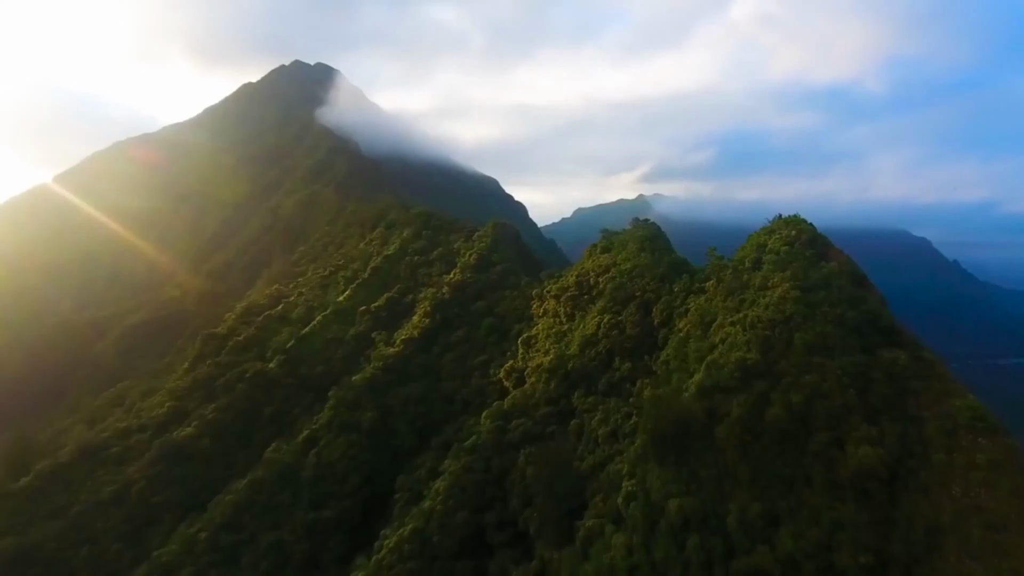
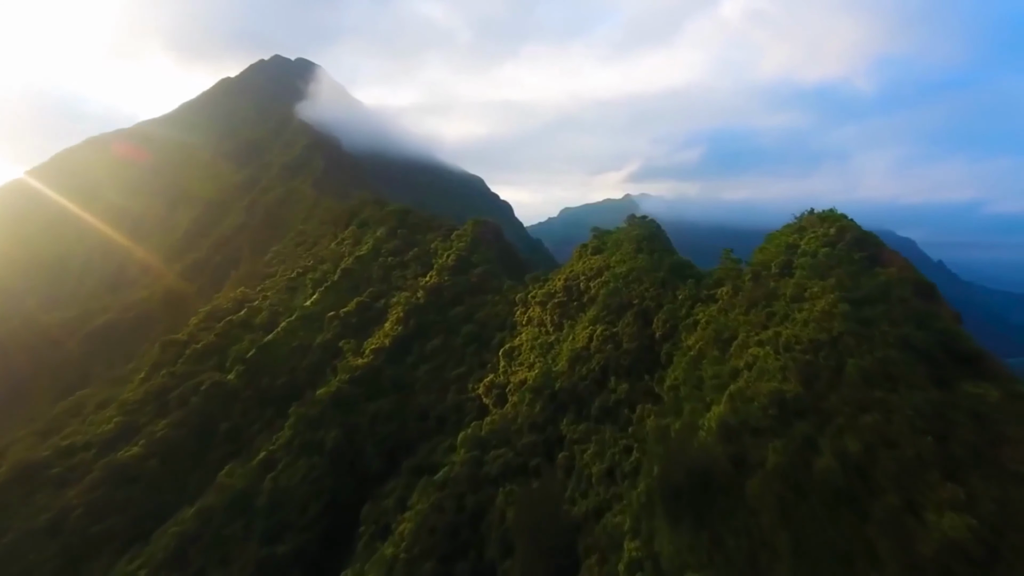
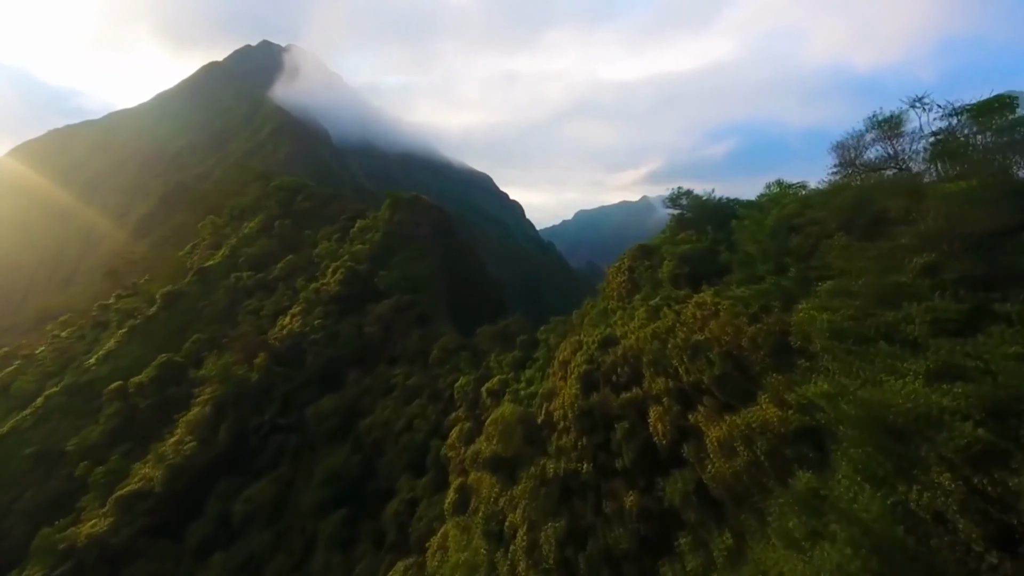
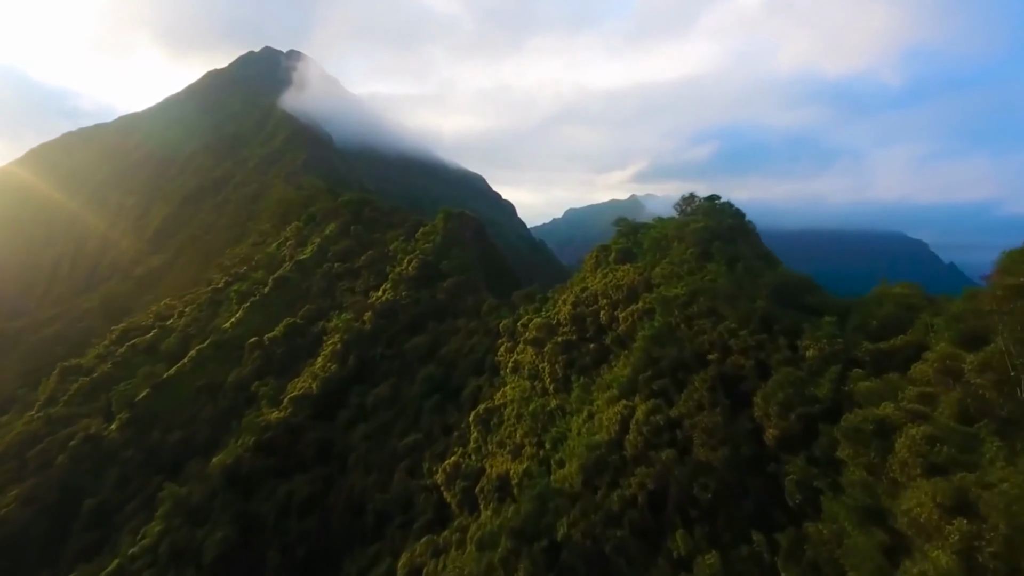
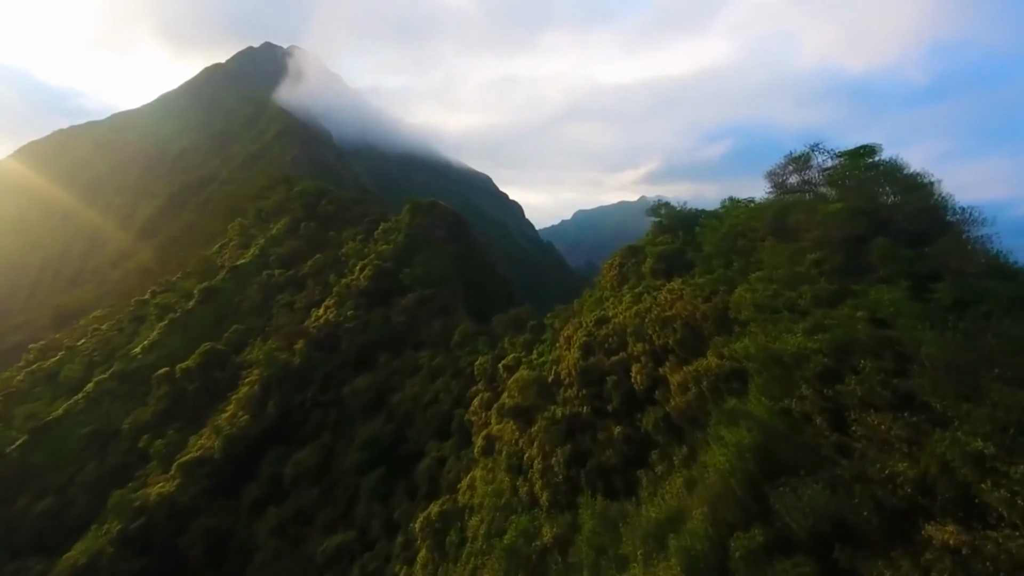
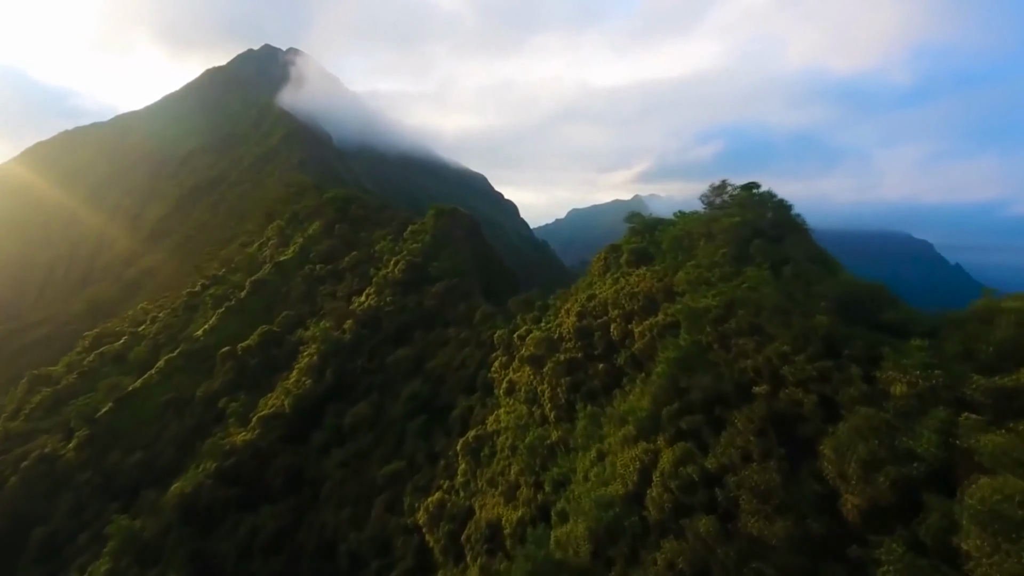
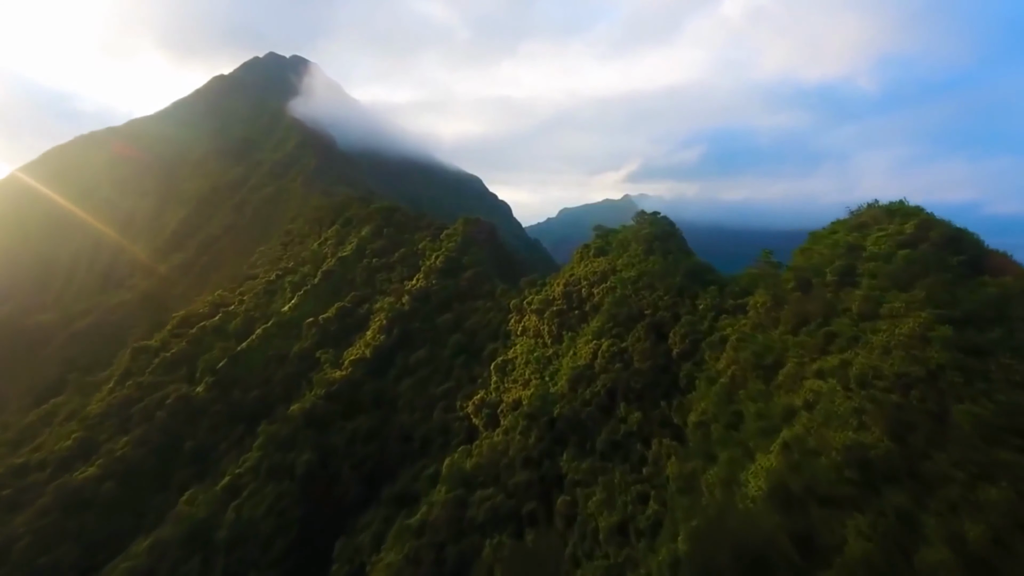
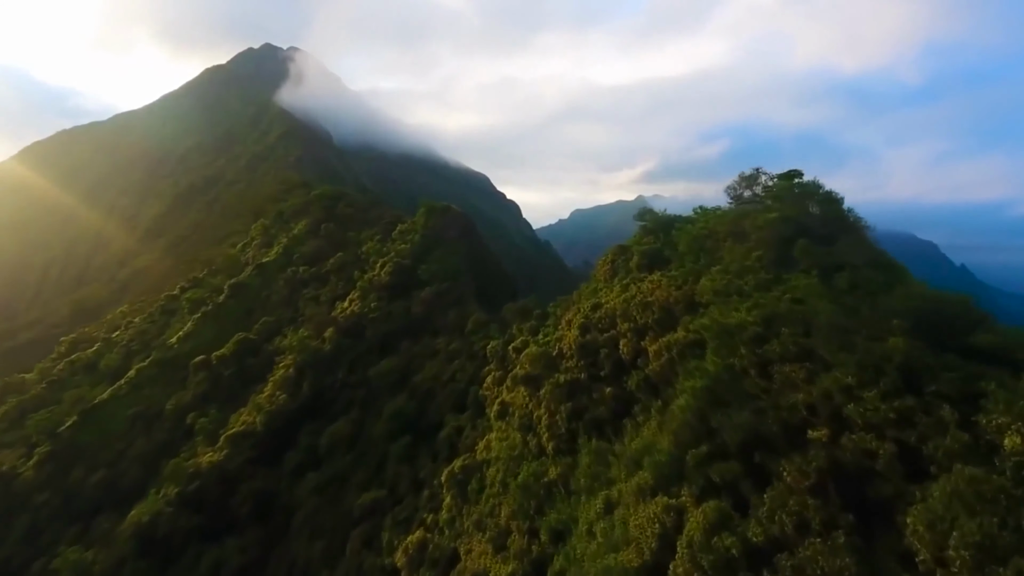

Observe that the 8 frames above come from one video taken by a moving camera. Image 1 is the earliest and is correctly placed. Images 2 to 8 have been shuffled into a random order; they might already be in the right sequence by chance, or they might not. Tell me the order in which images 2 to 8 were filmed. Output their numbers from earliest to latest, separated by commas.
2, 7, 4, 6, 8, 5, 3
